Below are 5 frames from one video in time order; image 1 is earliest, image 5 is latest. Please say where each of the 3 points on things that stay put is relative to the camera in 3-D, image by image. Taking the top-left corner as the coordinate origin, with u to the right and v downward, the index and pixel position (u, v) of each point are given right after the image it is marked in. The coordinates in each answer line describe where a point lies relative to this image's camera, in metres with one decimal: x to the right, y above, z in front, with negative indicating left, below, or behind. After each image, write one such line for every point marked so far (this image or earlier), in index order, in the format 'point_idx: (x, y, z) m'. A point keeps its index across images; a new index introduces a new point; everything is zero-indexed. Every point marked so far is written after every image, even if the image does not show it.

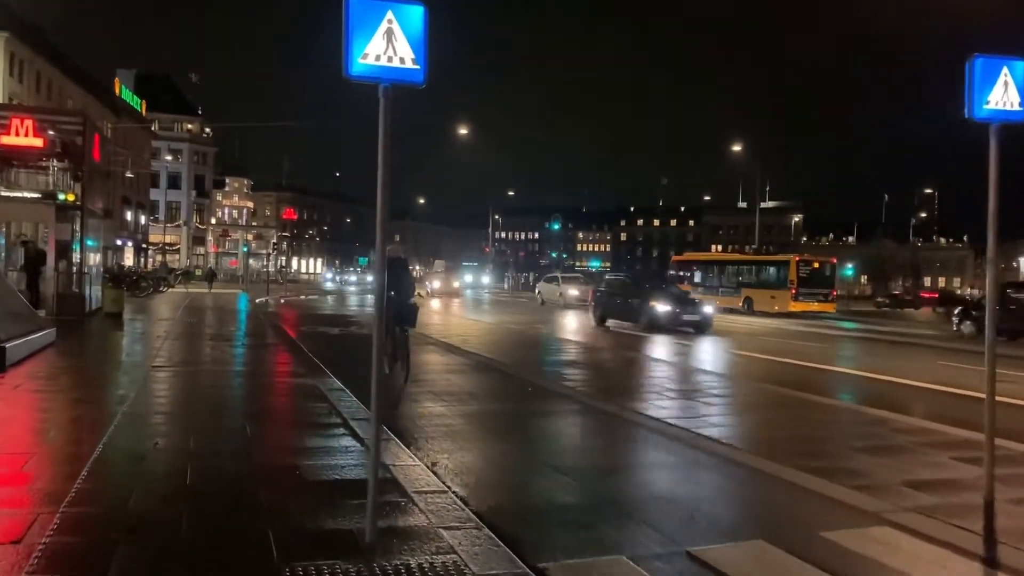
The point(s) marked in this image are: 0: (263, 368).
0: (-3.9, -1.3, +13.2) m
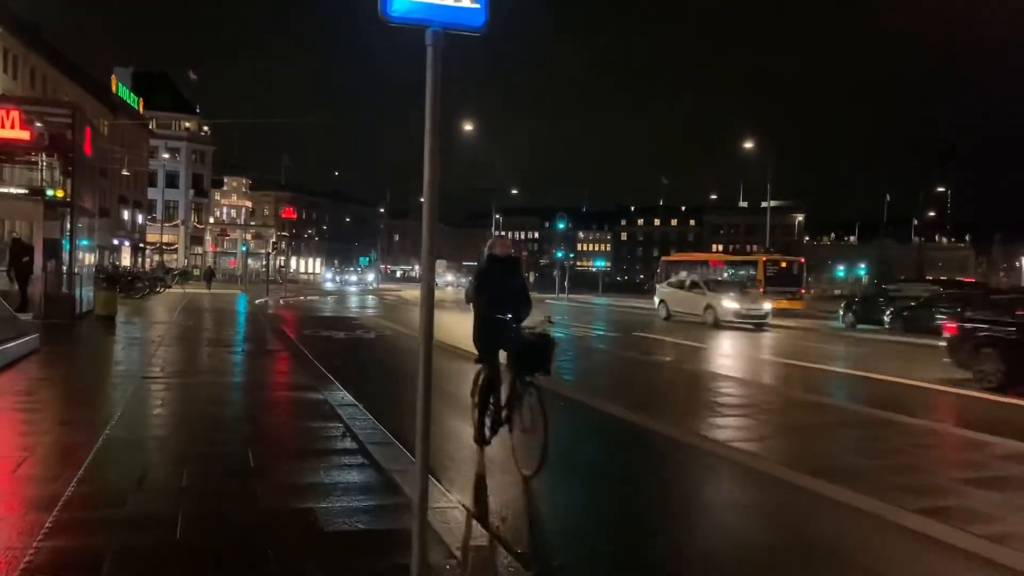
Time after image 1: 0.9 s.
0: (-3.5, -1.3, +12.2) m
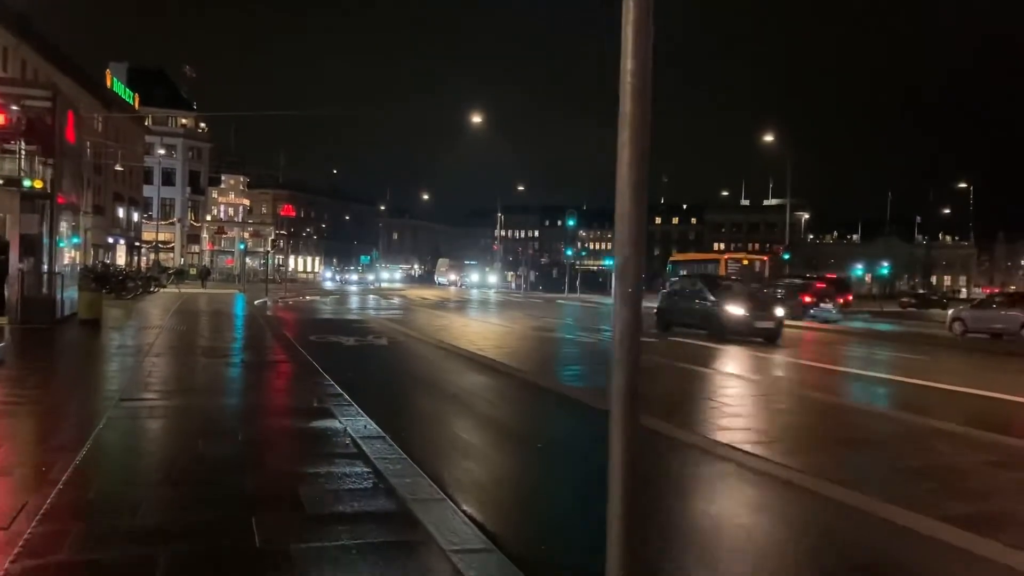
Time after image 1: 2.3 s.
0: (-3.0, -1.3, +10.6) m
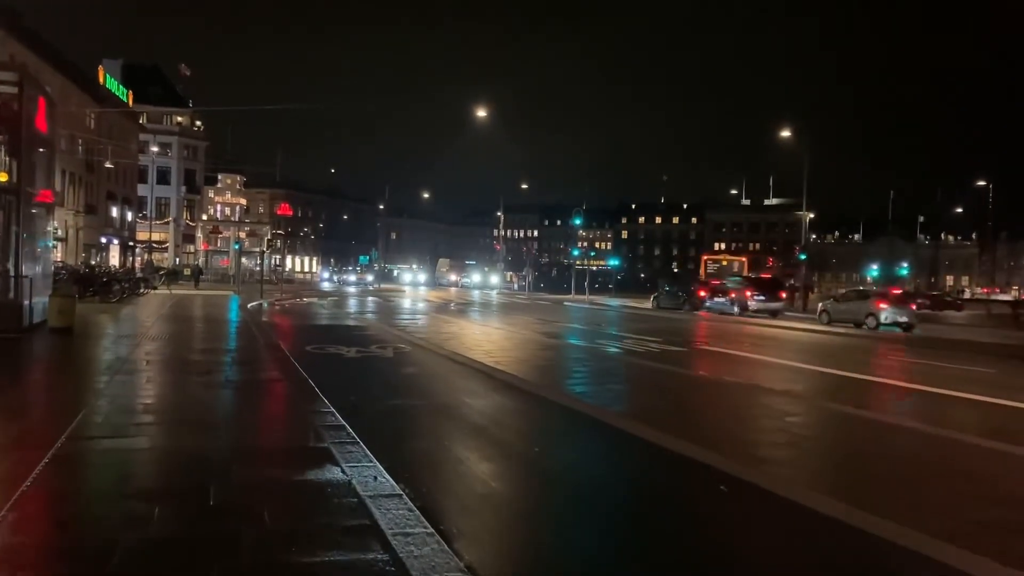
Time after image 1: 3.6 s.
0: (-2.7, -1.4, +9.0) m
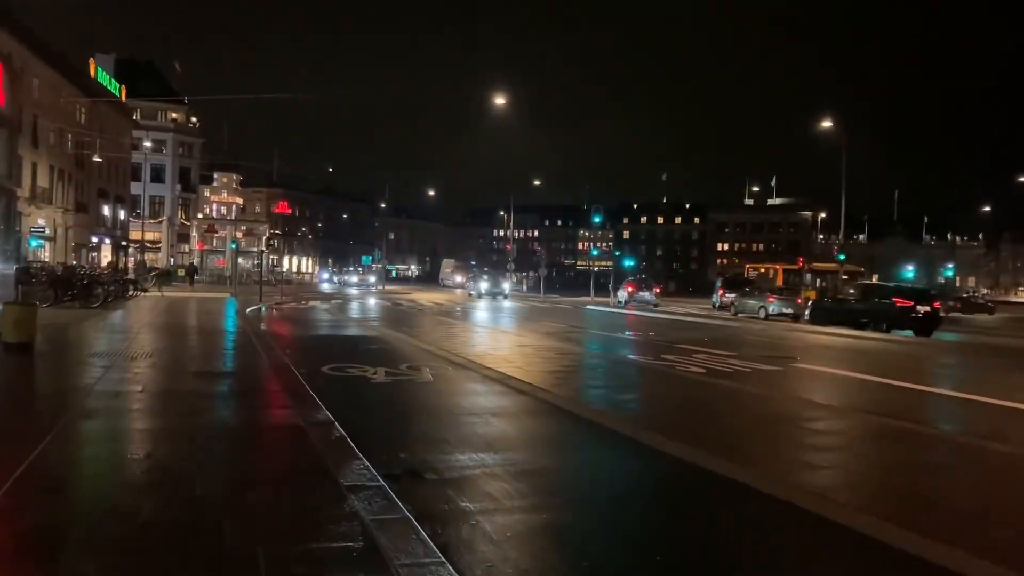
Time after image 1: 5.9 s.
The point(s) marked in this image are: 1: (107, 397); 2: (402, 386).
0: (-1.8, -1.5, +6.2) m
1: (-5.5, -1.4, +11.4) m
2: (-1.0, -1.4, +11.9) m
